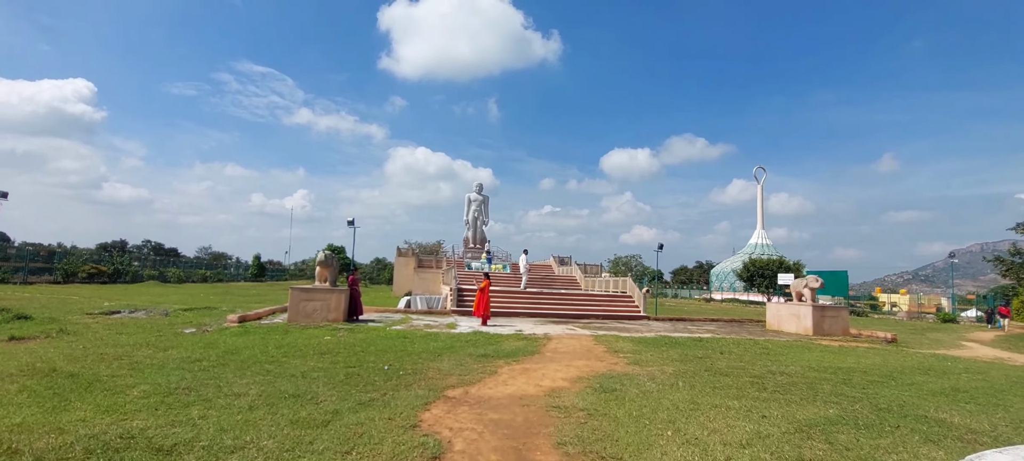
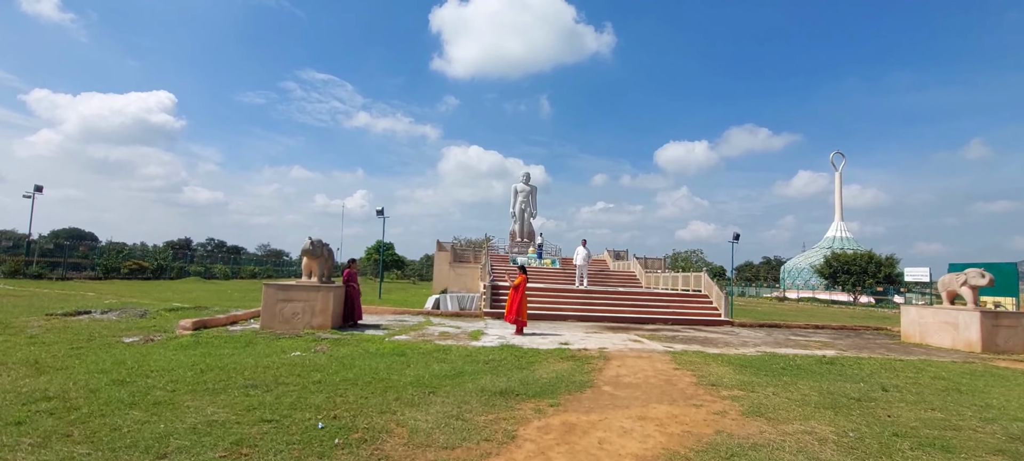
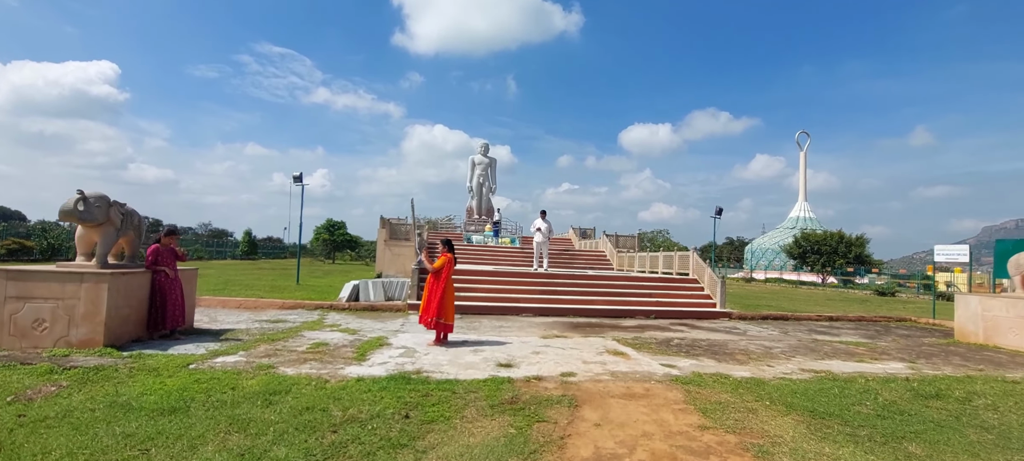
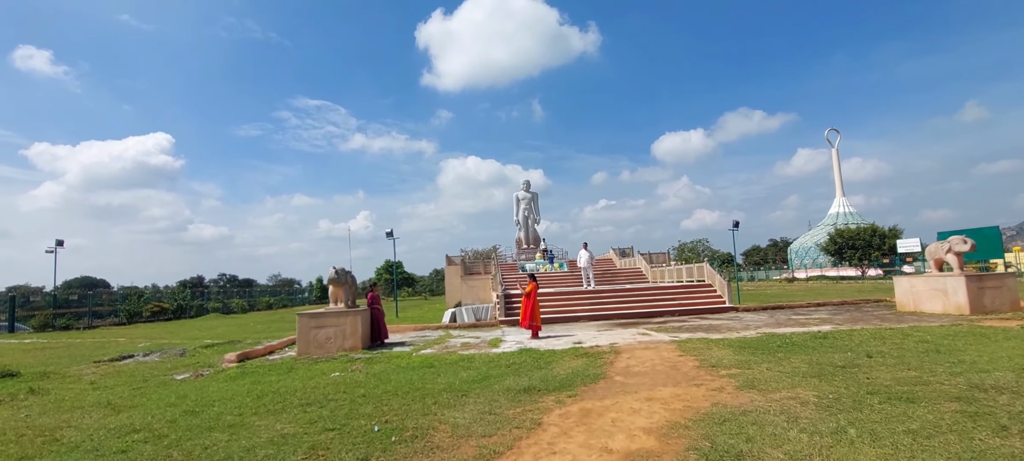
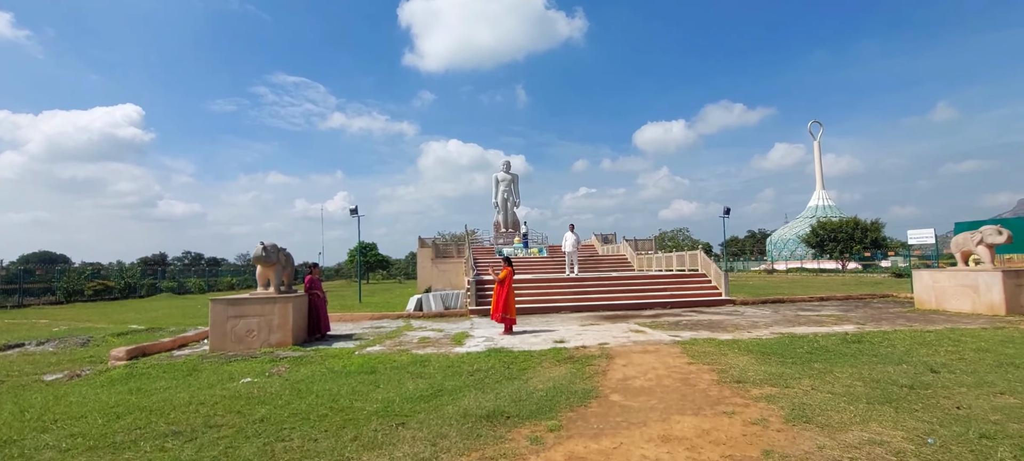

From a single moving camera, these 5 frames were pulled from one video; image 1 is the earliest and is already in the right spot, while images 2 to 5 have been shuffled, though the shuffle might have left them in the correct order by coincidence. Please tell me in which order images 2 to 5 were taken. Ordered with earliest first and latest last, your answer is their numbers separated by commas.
4, 2, 5, 3
